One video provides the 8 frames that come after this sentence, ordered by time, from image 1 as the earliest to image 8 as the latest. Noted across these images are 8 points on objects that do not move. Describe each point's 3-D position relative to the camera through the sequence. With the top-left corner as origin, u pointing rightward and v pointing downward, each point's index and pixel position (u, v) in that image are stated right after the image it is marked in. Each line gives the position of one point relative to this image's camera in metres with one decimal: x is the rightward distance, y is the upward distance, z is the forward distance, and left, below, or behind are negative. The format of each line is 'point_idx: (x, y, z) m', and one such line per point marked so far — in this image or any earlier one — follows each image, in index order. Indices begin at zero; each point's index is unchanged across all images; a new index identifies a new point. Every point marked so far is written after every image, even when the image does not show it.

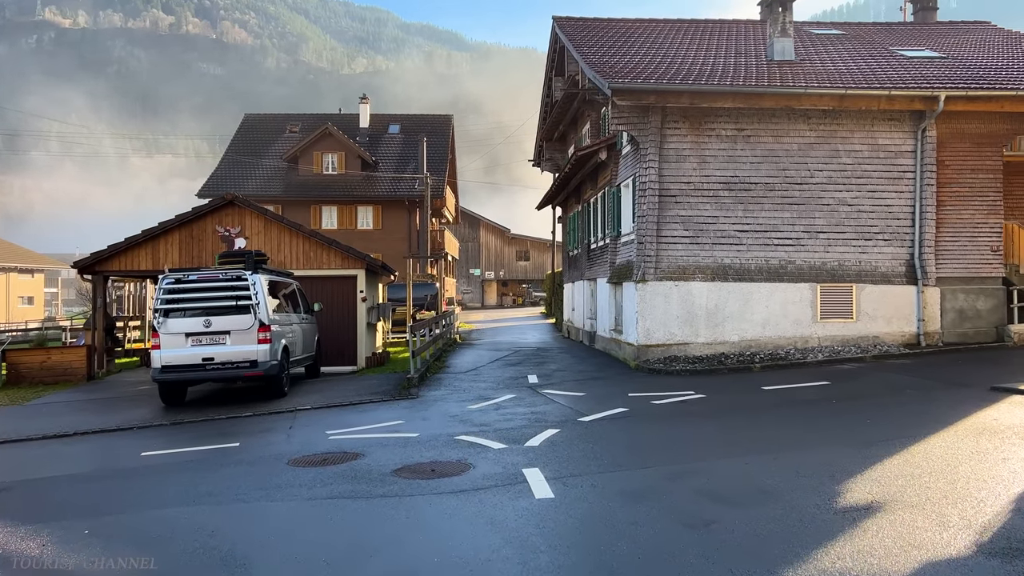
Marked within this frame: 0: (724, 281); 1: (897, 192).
0: (+4.4, +0.1, +16.5) m
1: (+8.2, +2.0, +16.8) m
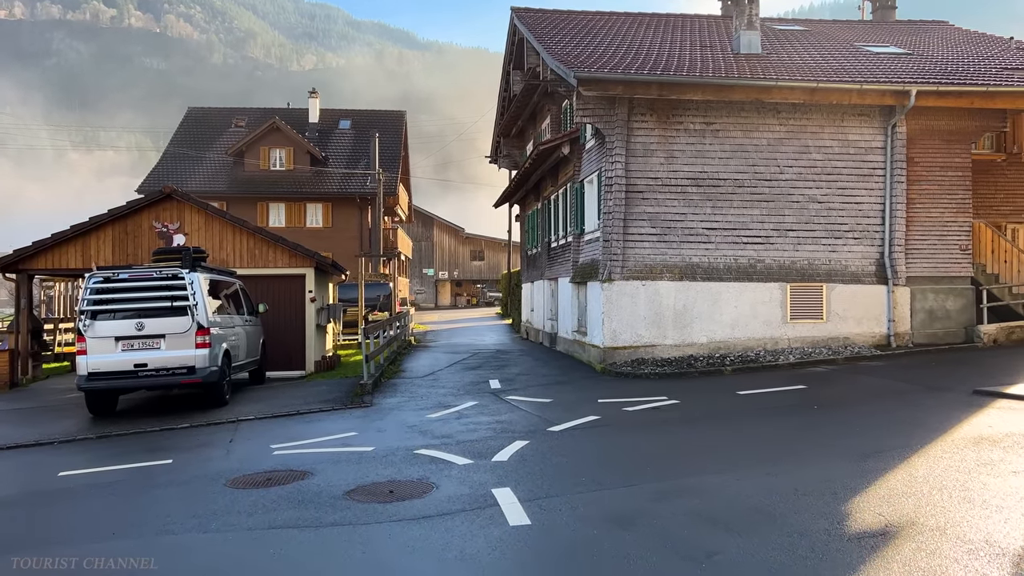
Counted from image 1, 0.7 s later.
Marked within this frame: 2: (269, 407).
0: (+3.6, +0.1, +15.9) m
1: (+7.3, +2.0, +16.4) m
2: (-4.3, -2.1, +14.0) m
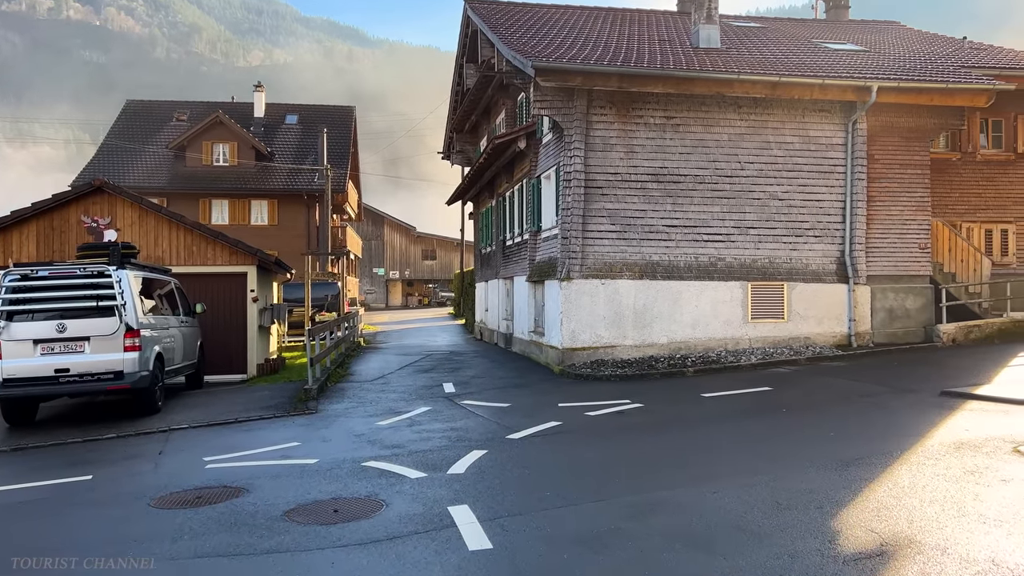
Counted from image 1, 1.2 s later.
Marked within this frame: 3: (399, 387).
0: (+2.7, +0.2, +15.4) m
1: (+6.4, +2.1, +16.1) m
2: (-5.0, -2.1, +13.0) m
3: (-2.1, -1.8, +14.7) m
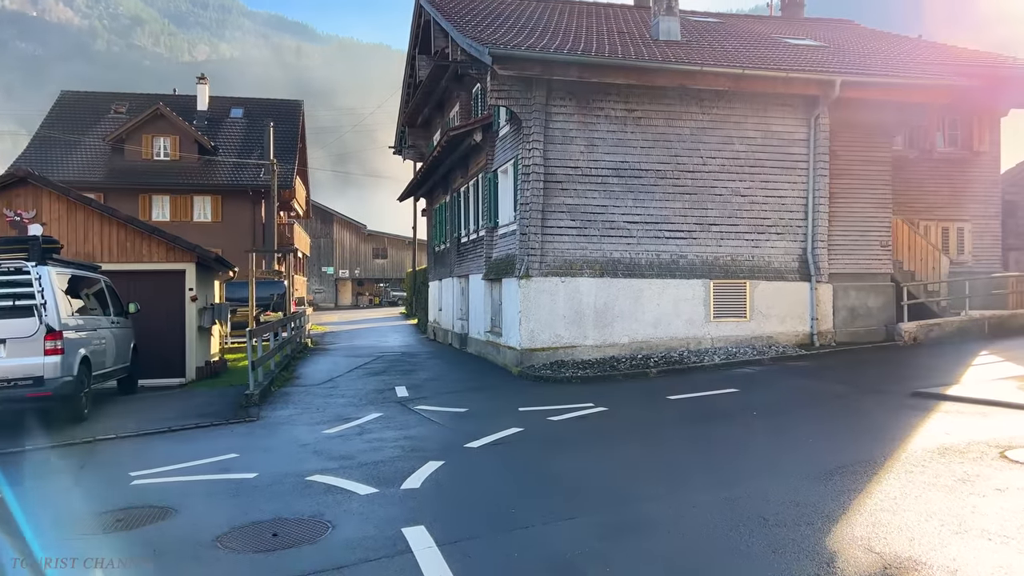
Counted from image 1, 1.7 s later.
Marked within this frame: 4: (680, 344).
0: (+1.9, +0.2, +14.9) m
1: (+5.6, +2.1, +15.8) m
2: (-5.7, -2.0, +12.0) m
3: (-2.9, -1.8, +13.9) m
4: (+3.2, -1.1, +15.2) m
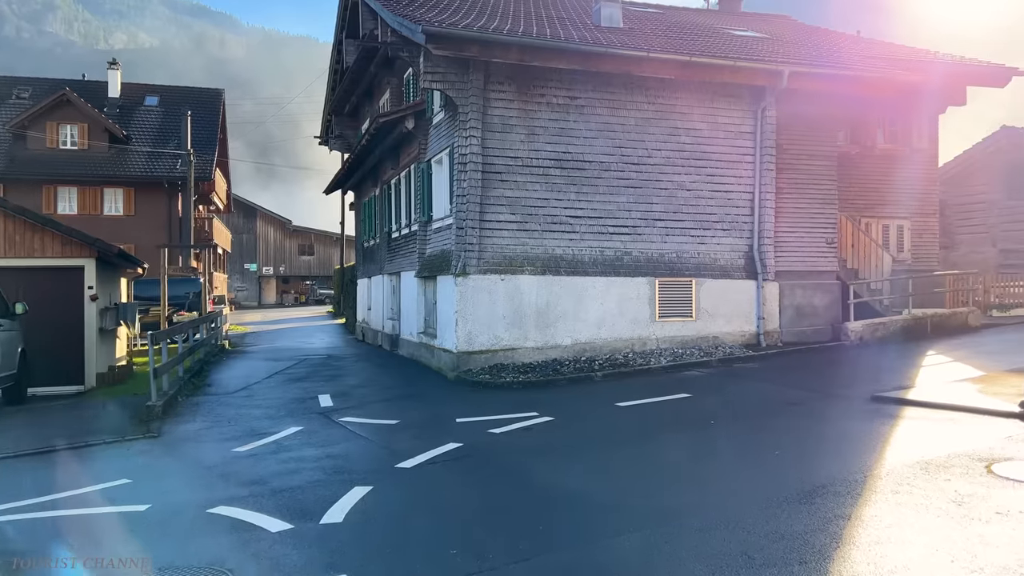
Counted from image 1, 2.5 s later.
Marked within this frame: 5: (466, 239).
0: (+0.8, +0.2, +14.0) m
1: (+4.3, +2.1, +15.2) m
2: (-6.6, -2.0, +10.5) m
3: (-3.9, -1.8, +12.6) m
4: (+2.0, -1.0, +14.4) m
5: (-0.8, +0.8, +13.5) m
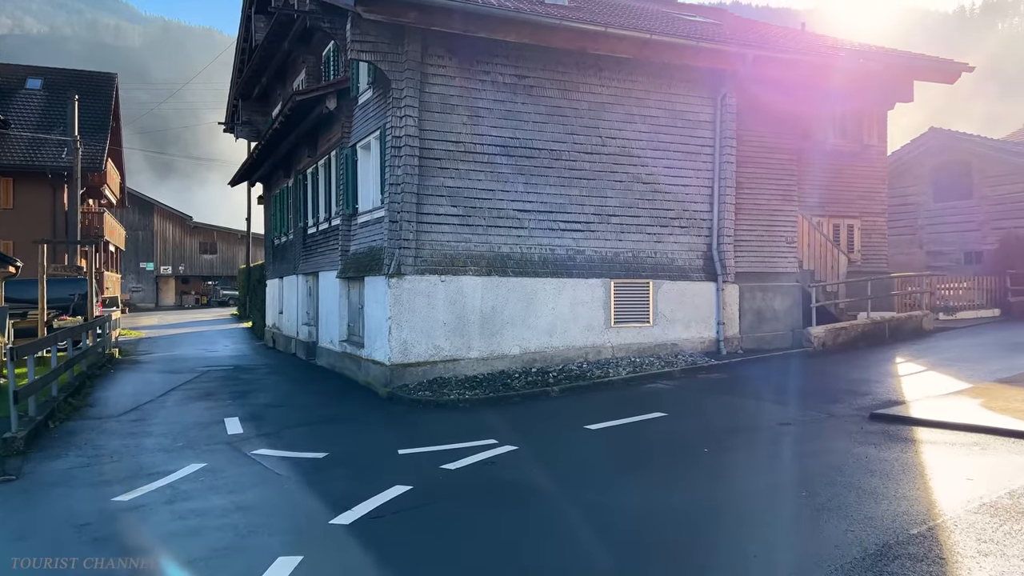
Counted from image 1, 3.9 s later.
0: (-0.2, +0.2, +12.4) m
1: (+3.2, +2.1, +14.0) m
2: (-7.1, -2.0, +8.1) m
3: (-4.7, -1.8, +10.5) m
4: (+1.1, -1.1, +12.9) m
5: (-1.7, +0.8, +11.8) m
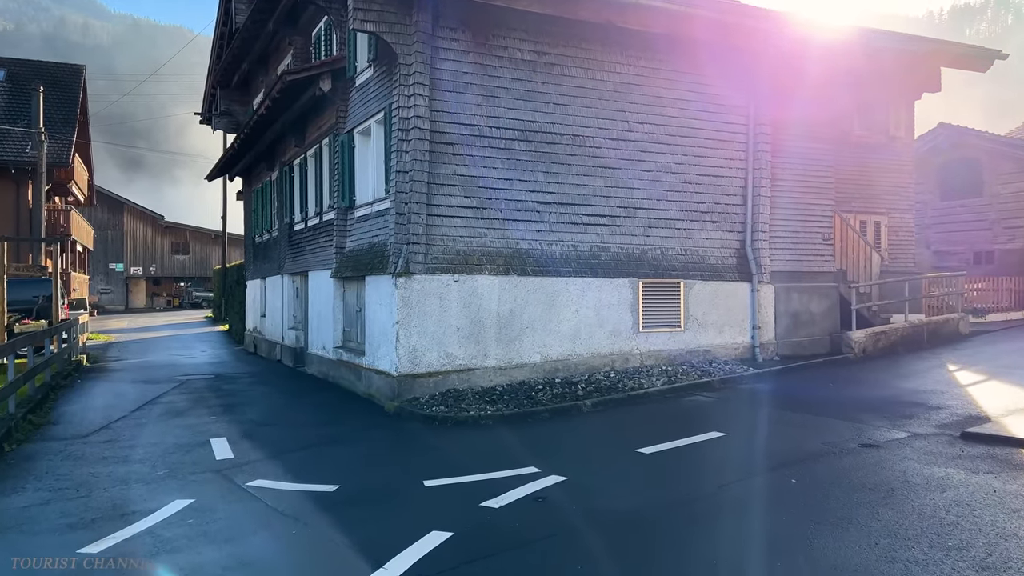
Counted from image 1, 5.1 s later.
0: (+0.1, +0.2, +11.1) m
1: (+3.5, +2.1, +12.8) m
2: (-6.6, -2.0, +6.5) m
3: (-4.3, -1.8, +9.0) m
4: (+1.3, -1.1, +11.6) m
5: (-1.3, +0.8, +10.4) m
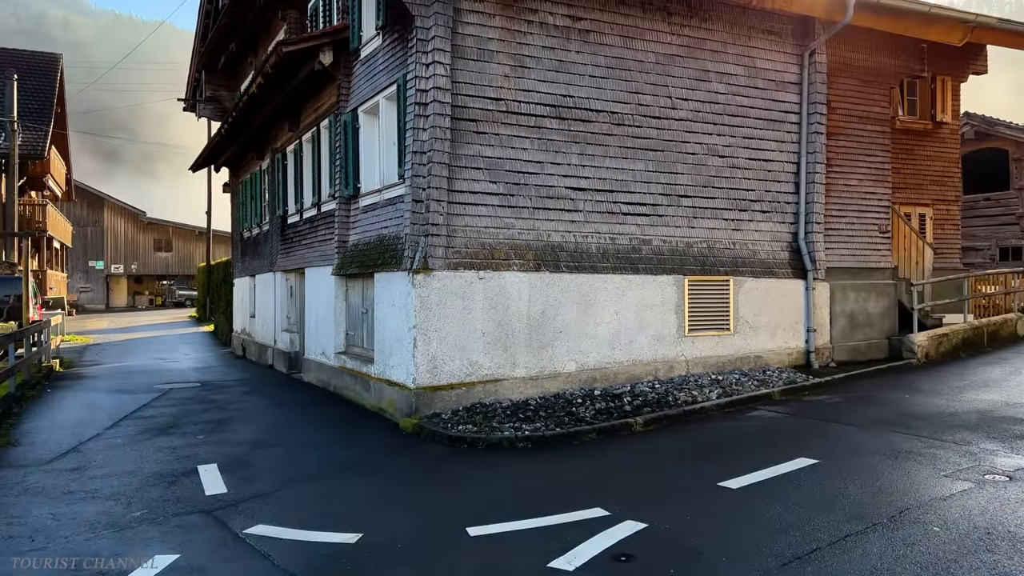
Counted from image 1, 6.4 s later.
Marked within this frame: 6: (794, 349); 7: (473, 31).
0: (+0.5, +0.2, +9.7) m
1: (+3.8, +2.1, +11.5) m
2: (-6.2, -2.1, +5.0) m
3: (-3.9, -1.8, +7.5) m
4: (+1.7, -1.1, +10.3) m
5: (-0.9, +0.8, +9.0) m
6: (+4.0, -0.9, +11.4) m
7: (-0.4, +3.1, +9.4) m
